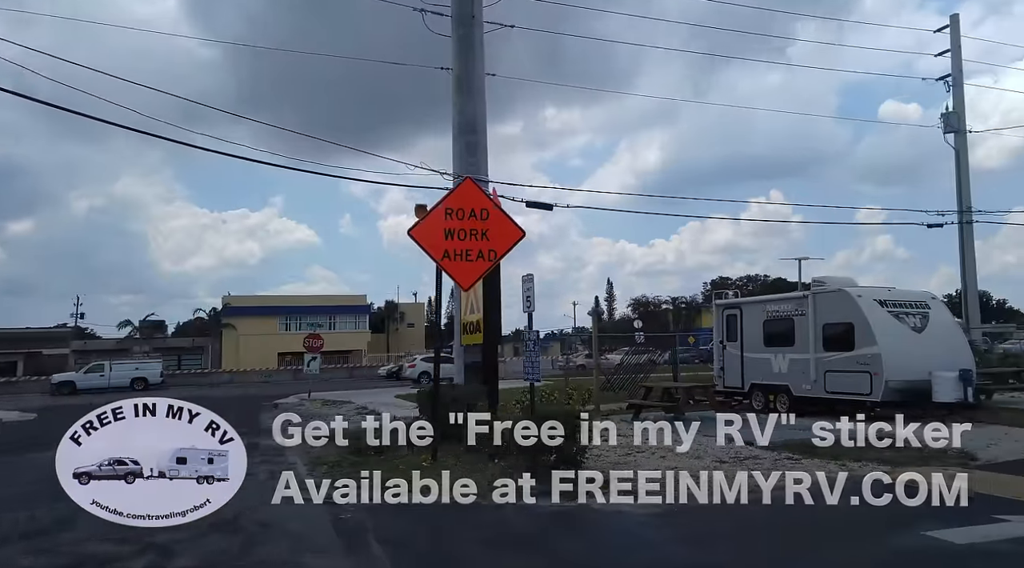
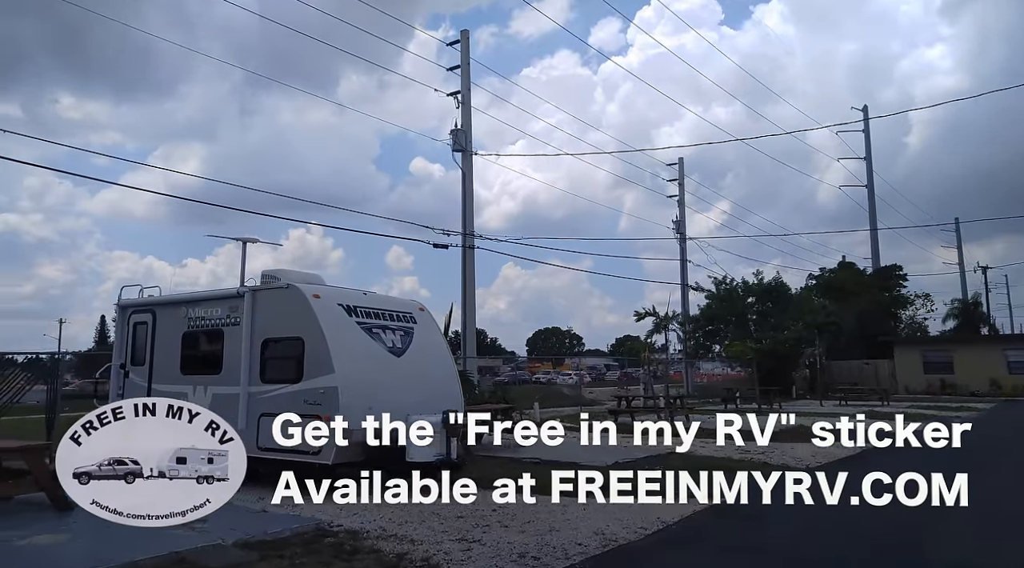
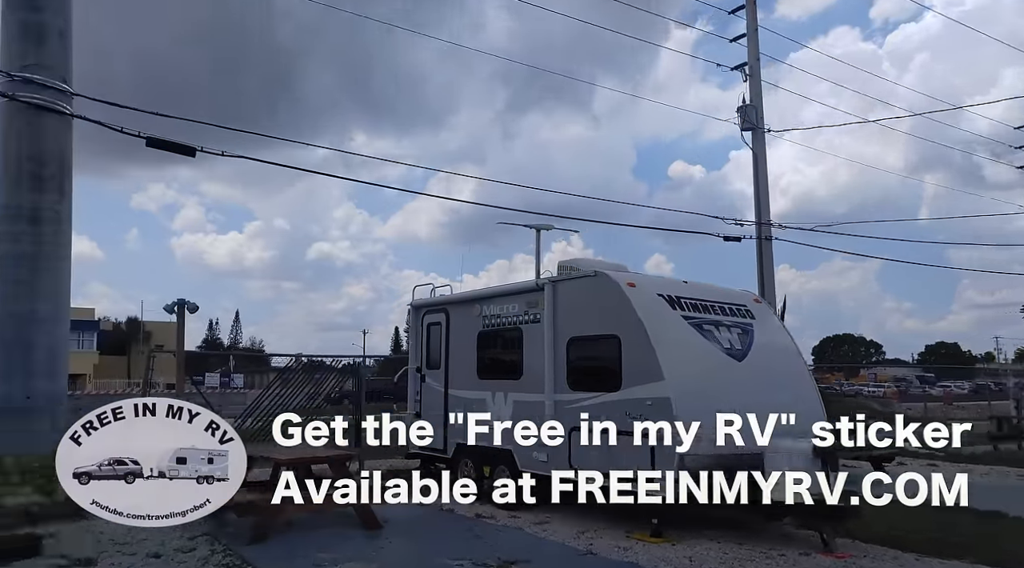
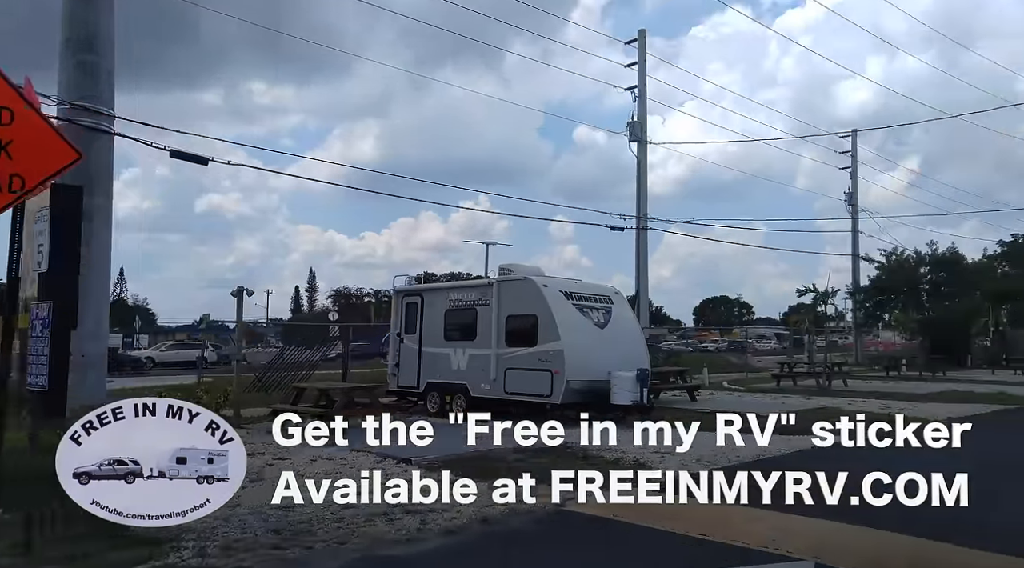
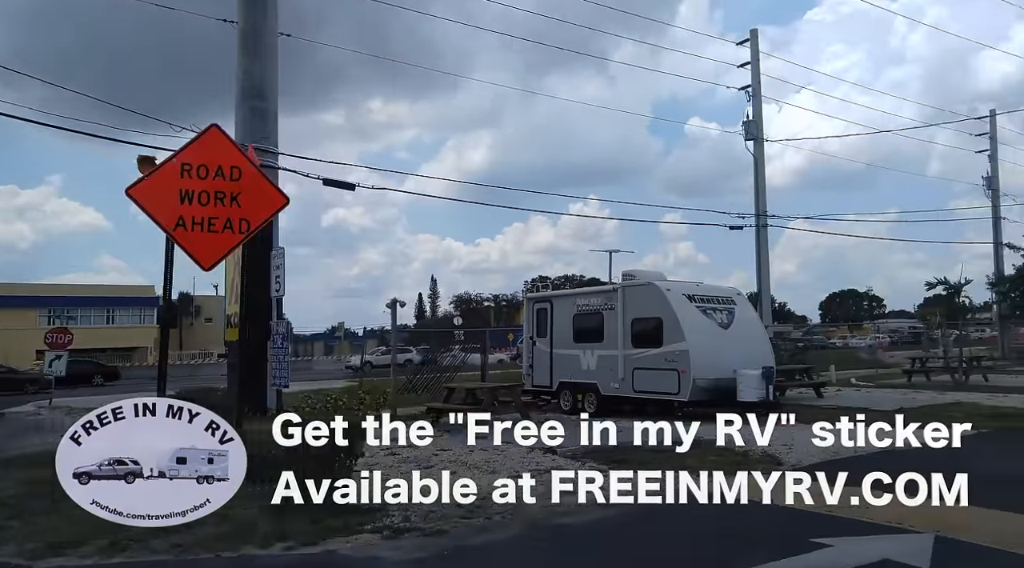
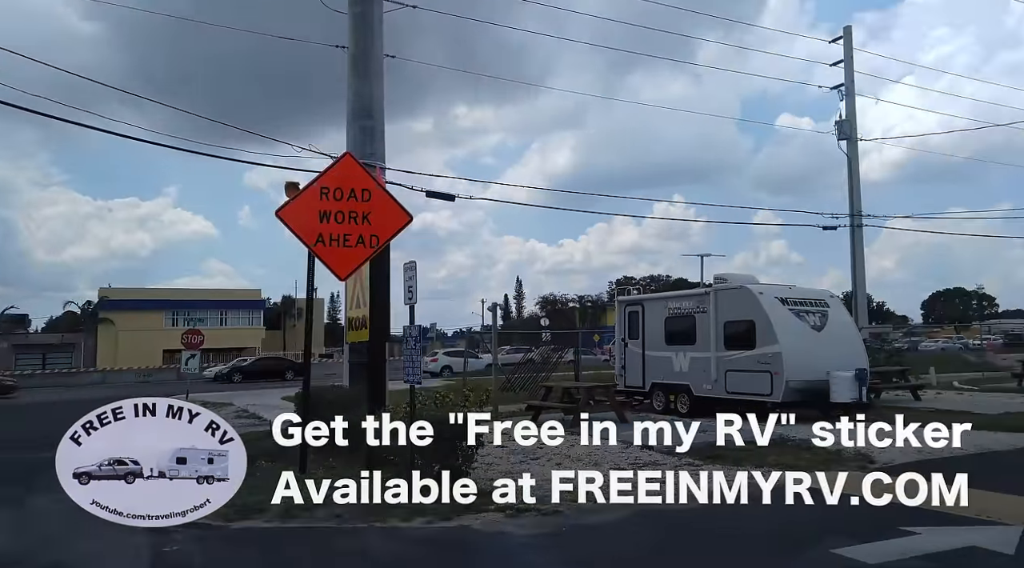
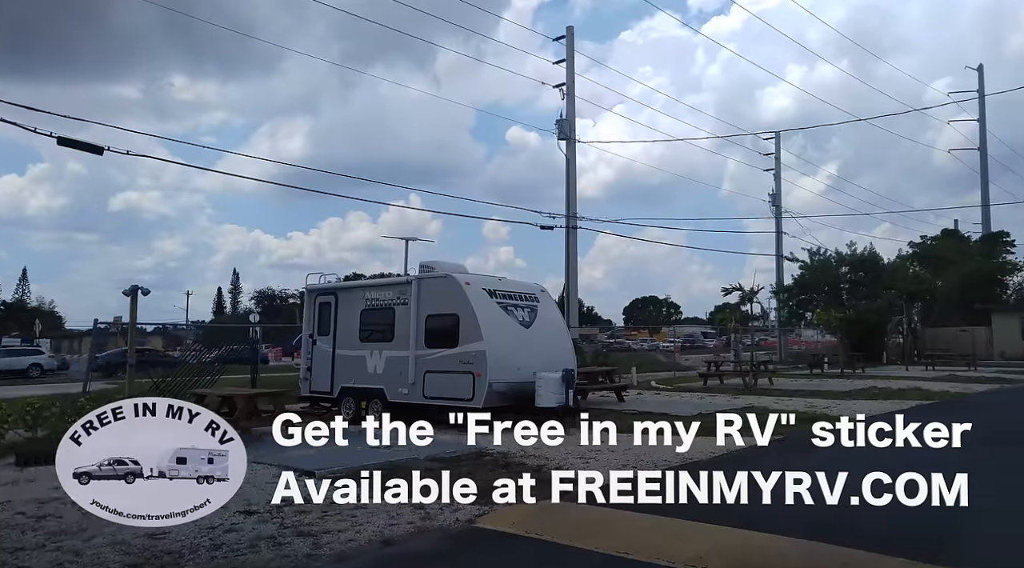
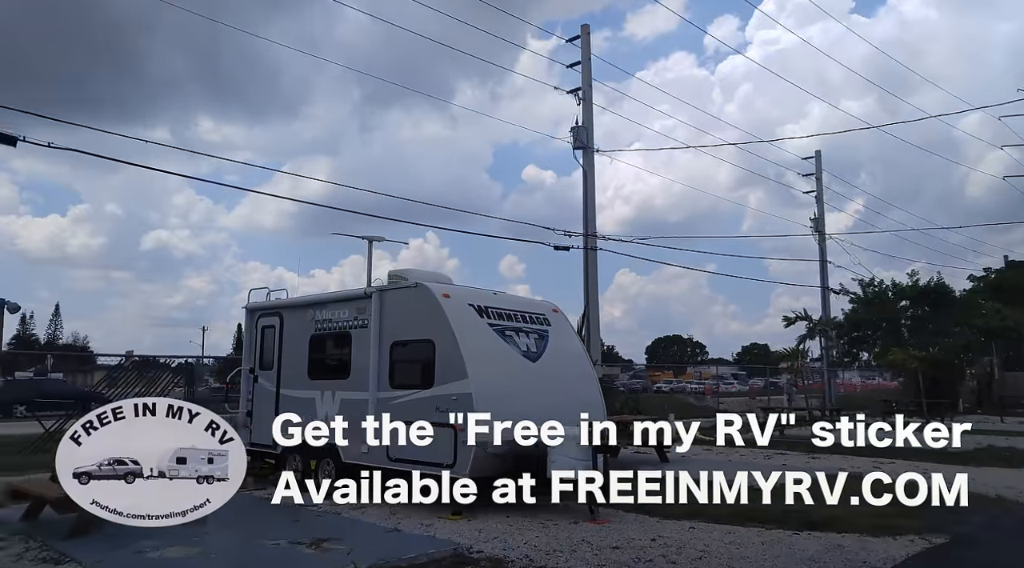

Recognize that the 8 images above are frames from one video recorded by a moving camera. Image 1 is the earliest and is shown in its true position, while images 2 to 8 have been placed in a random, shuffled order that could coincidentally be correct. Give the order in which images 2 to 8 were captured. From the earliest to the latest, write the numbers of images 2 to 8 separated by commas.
6, 5, 4, 7, 2, 8, 3
